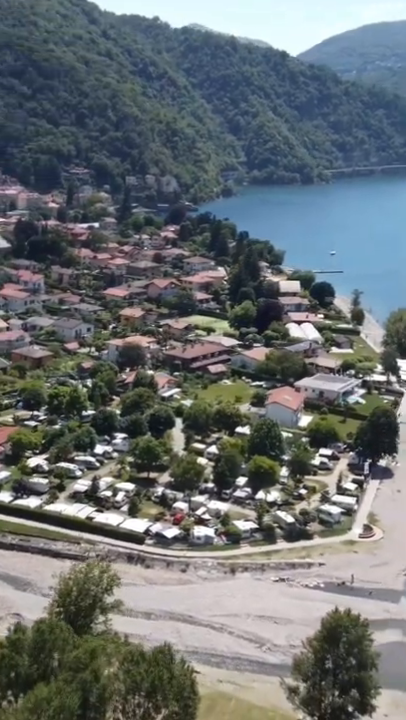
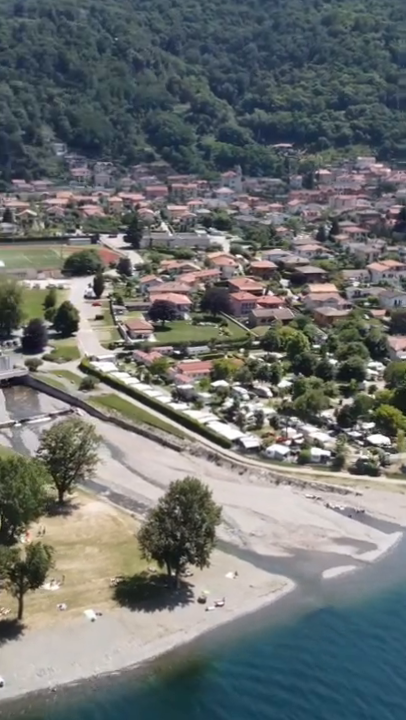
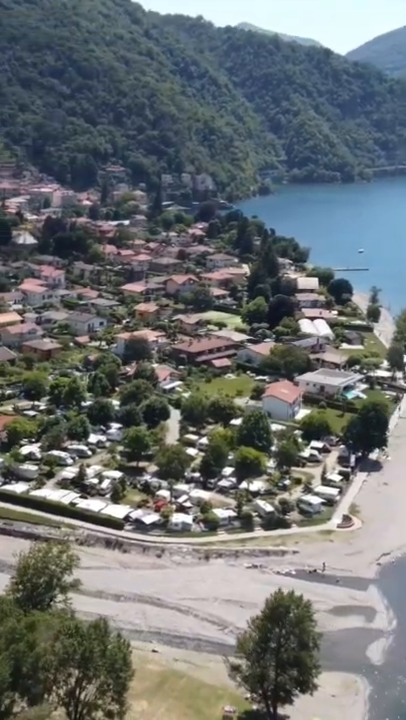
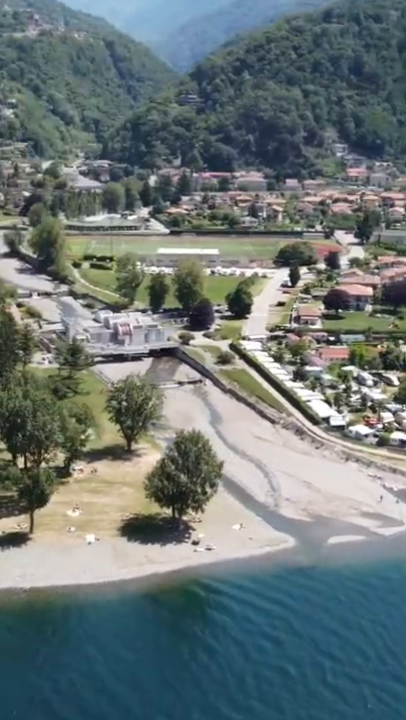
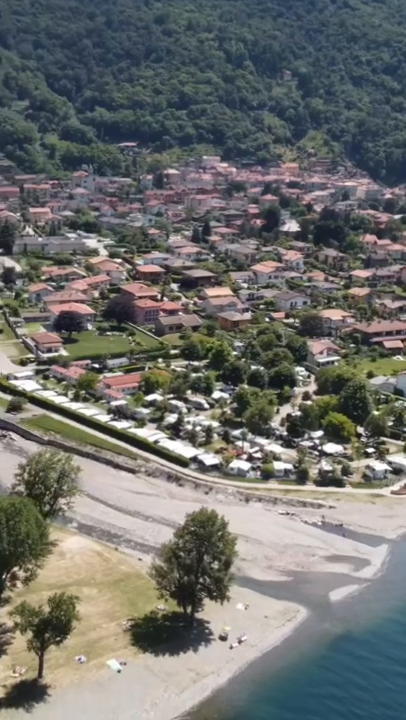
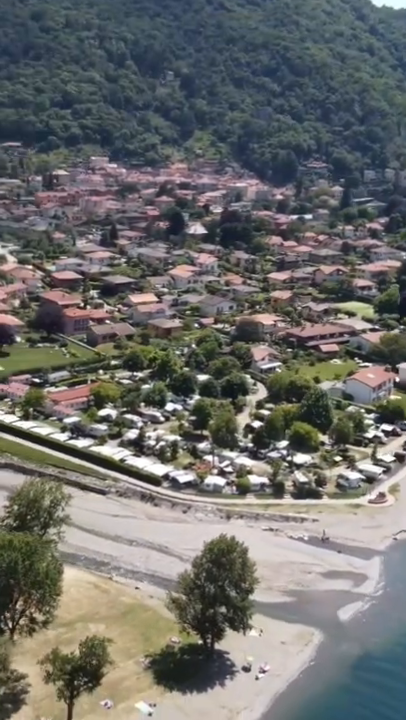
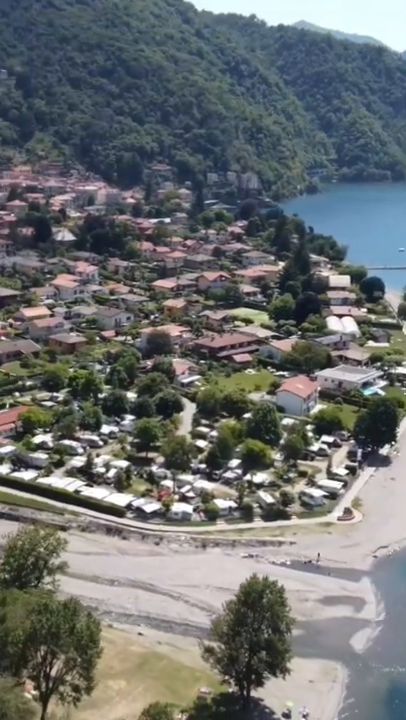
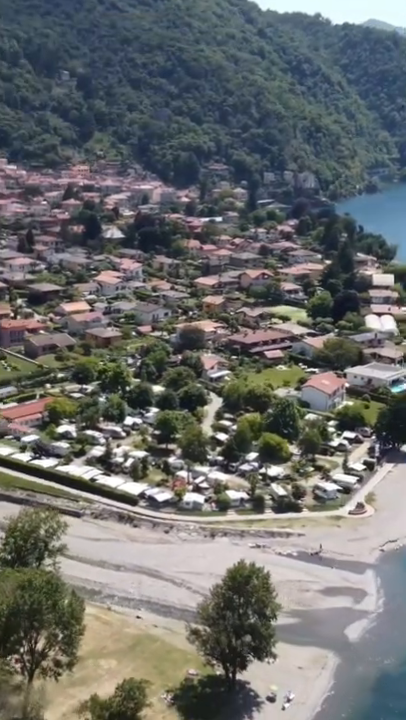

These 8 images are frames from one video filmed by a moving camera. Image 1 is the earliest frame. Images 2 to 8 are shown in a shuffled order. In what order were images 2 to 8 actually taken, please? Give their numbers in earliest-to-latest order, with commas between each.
3, 7, 8, 6, 5, 2, 4
